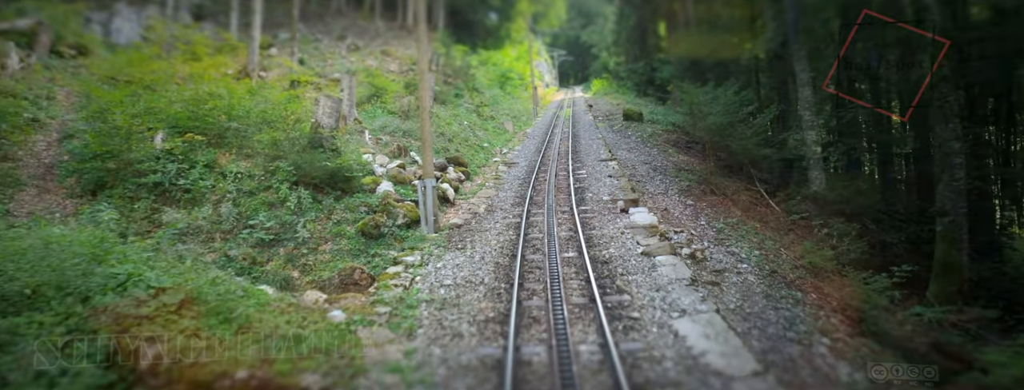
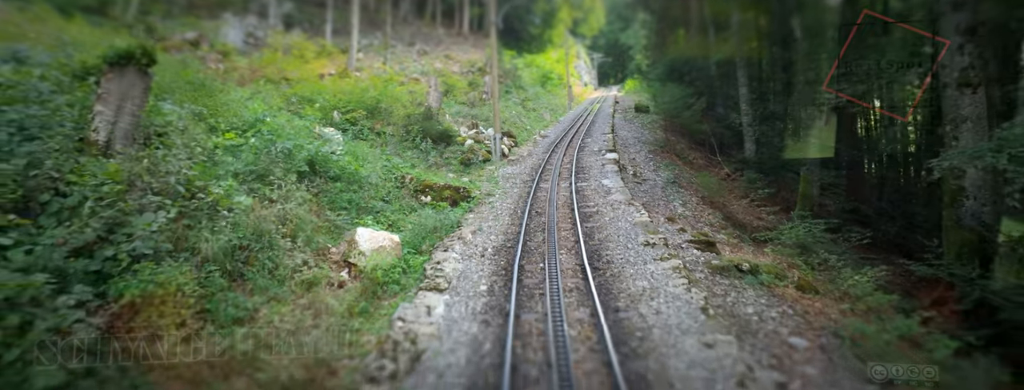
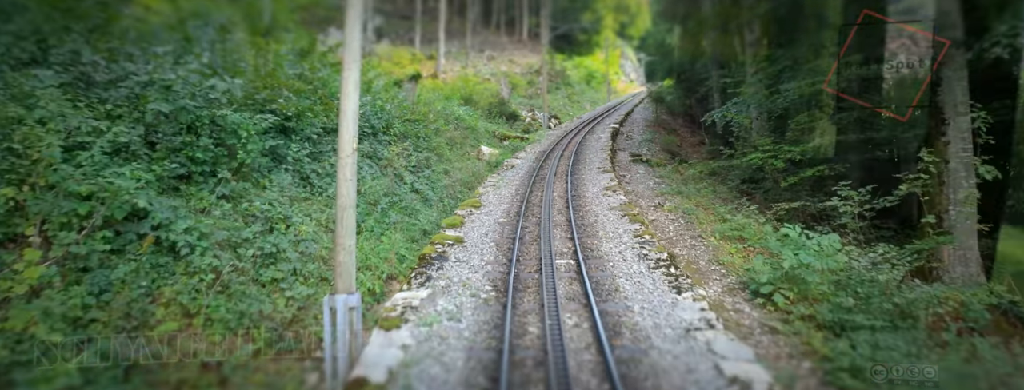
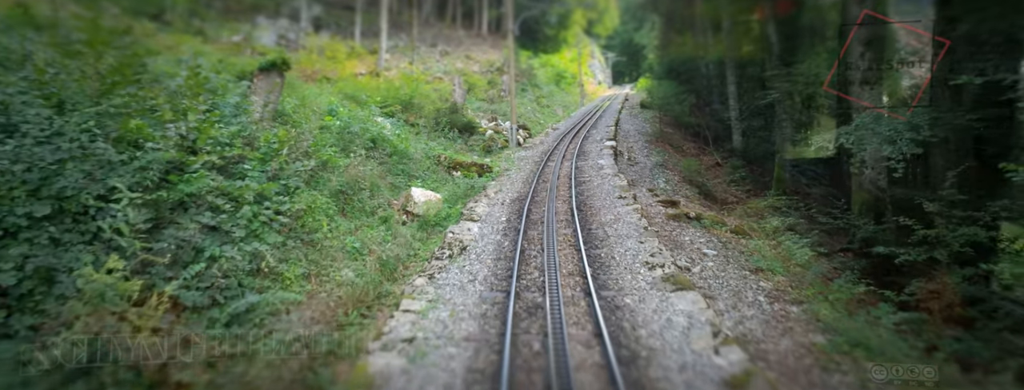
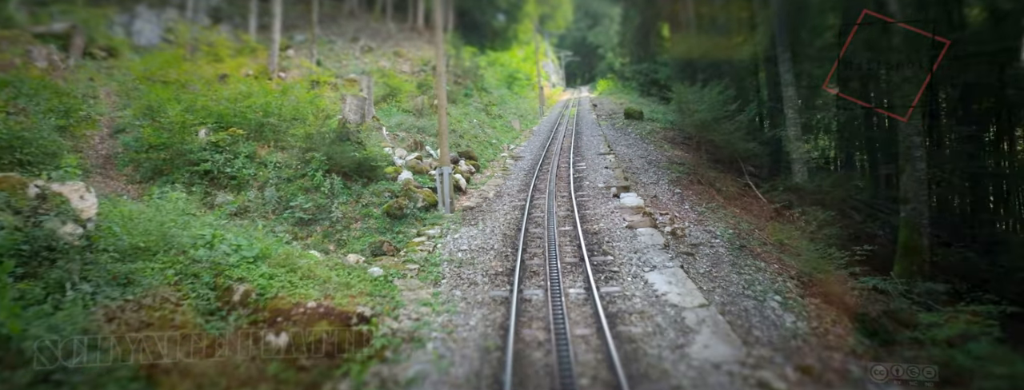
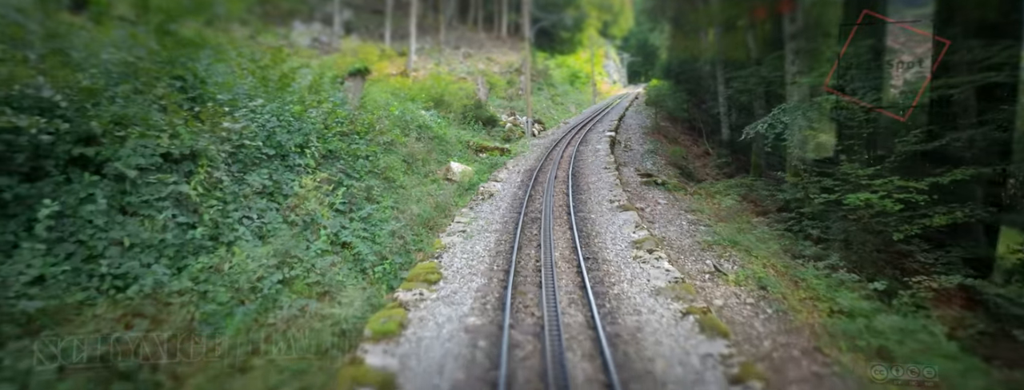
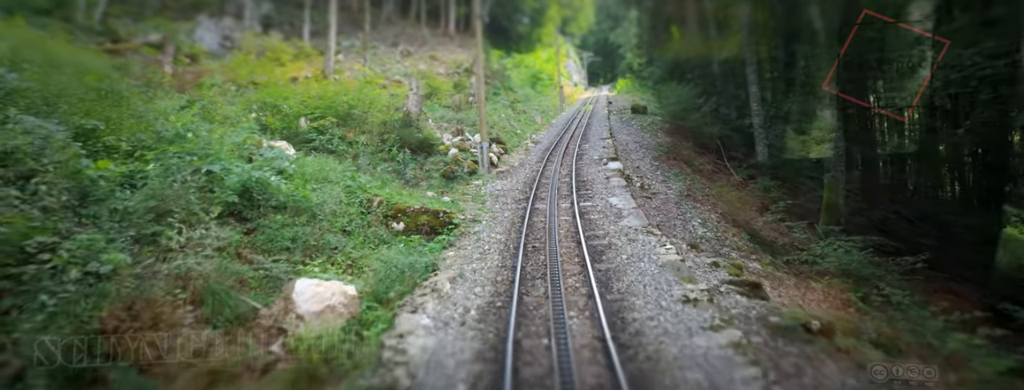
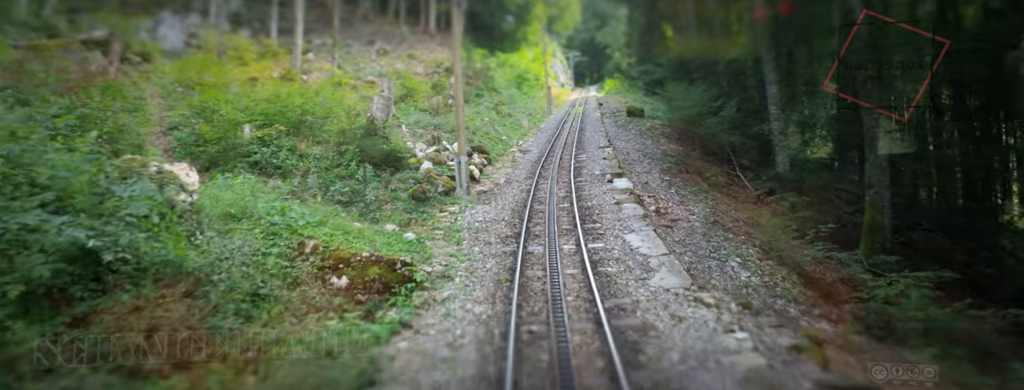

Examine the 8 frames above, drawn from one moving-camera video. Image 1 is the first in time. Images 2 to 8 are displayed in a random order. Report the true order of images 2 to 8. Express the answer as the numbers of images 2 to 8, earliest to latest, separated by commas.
5, 8, 7, 2, 4, 6, 3
